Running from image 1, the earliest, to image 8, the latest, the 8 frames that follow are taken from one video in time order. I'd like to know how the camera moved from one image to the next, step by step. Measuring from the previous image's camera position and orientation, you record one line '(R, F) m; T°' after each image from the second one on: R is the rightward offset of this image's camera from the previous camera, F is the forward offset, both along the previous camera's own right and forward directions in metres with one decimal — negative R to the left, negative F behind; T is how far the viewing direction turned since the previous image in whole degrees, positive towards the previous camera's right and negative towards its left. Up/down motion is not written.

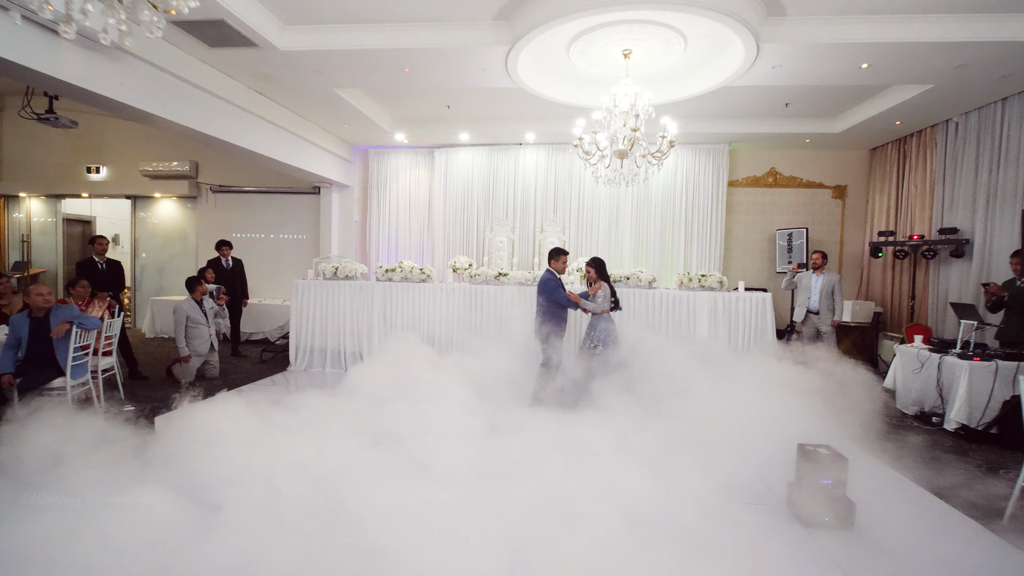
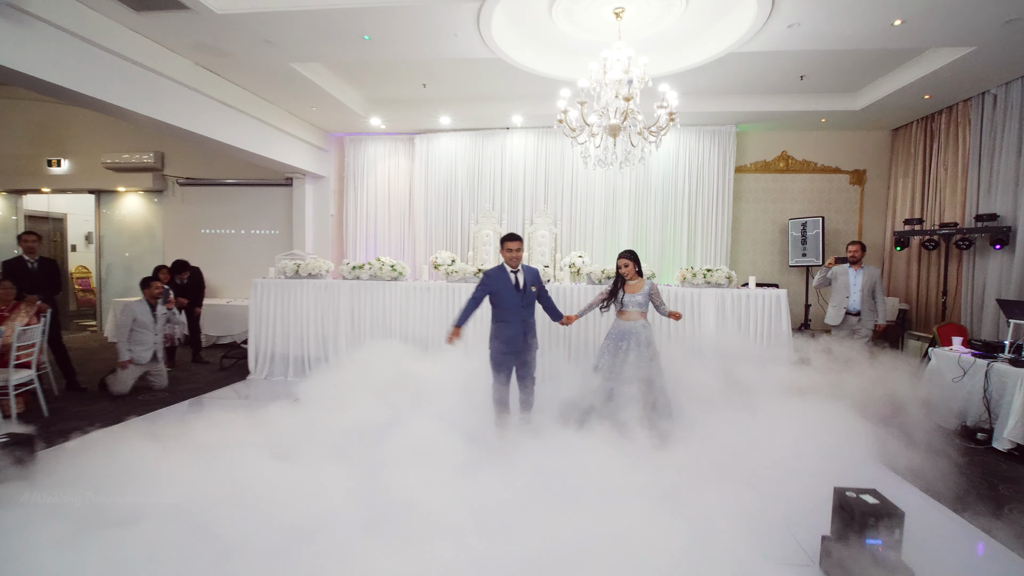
(+0.2, +0.6) m; 0°
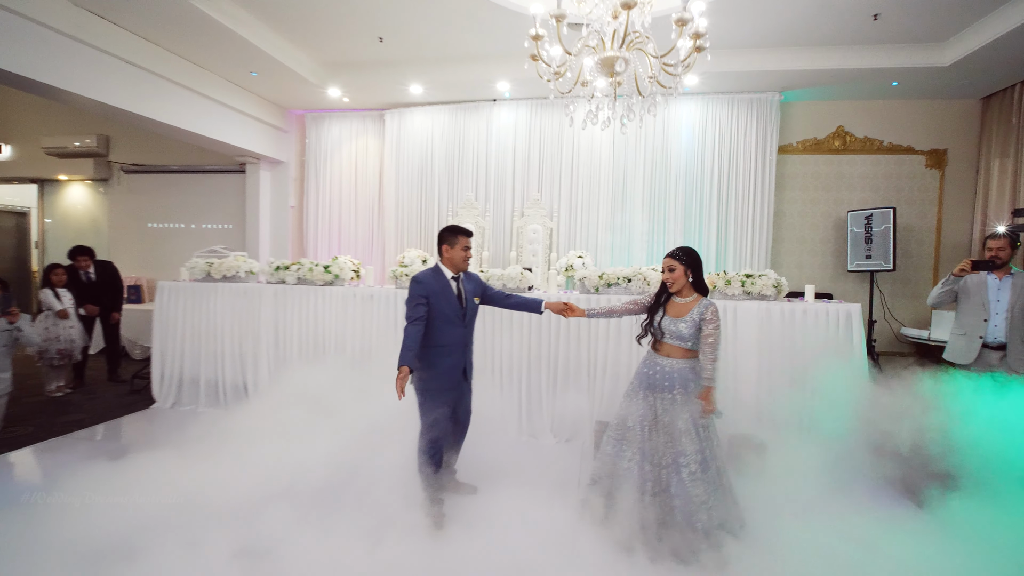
(+0.4, +1.3) m; -2°
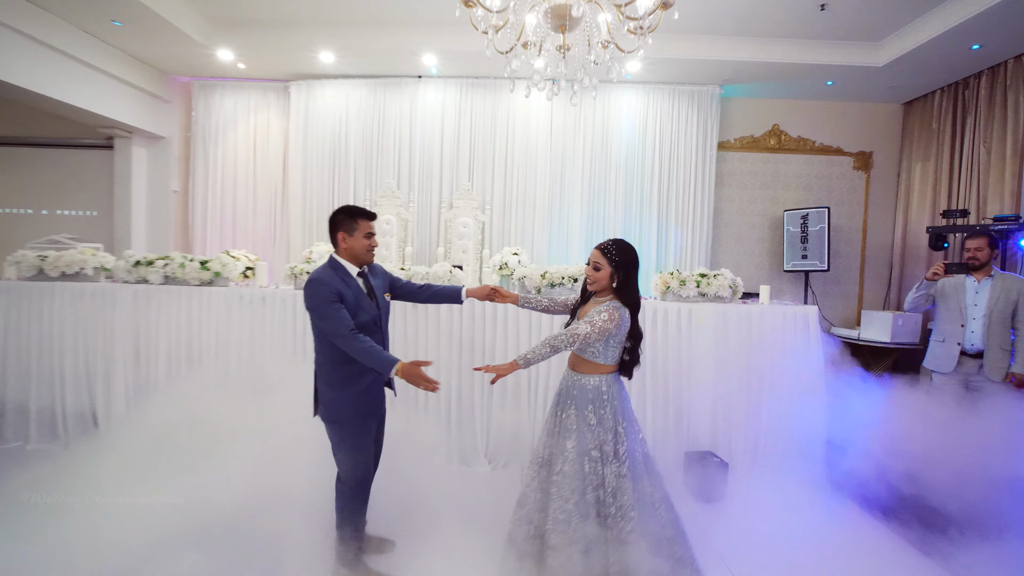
(0.0, +0.6) m; +8°
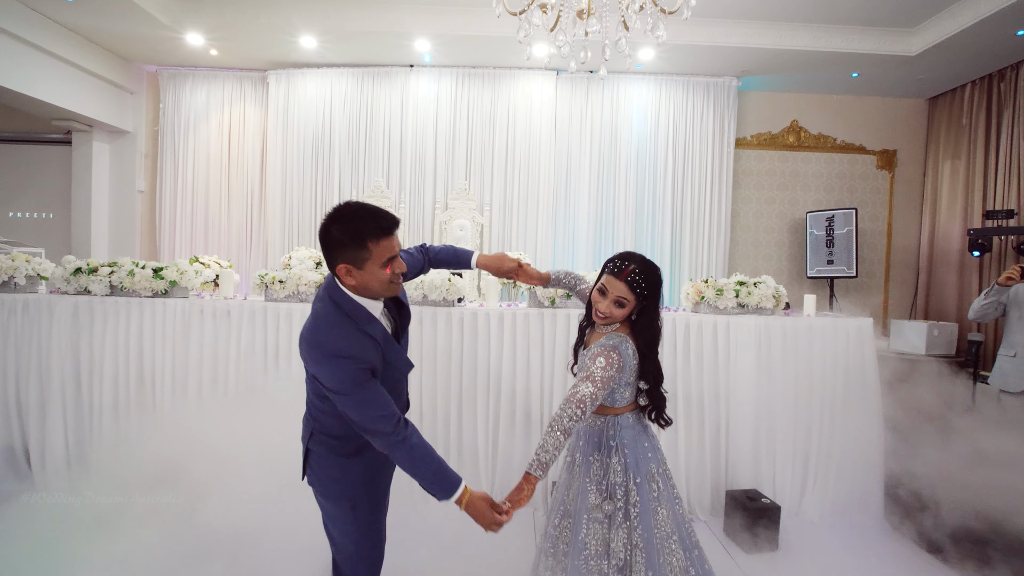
(-0.1, +0.4) m; +1°
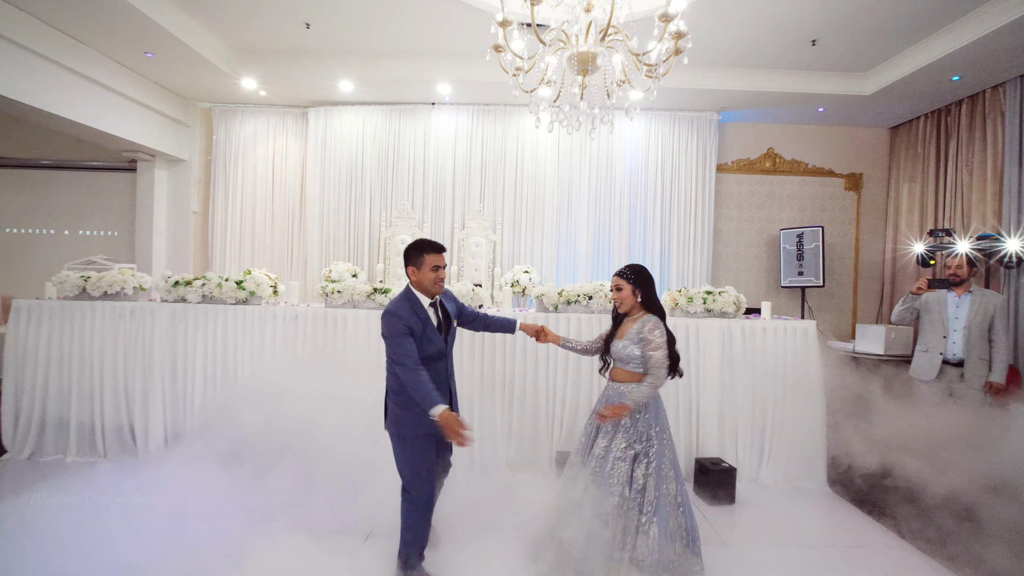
(0.0, -0.7) m; -1°
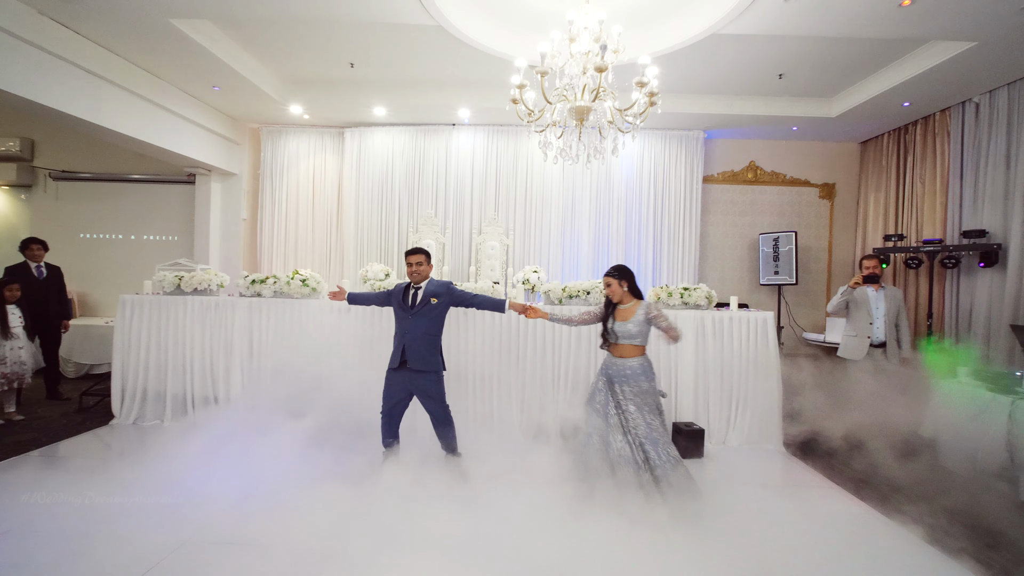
(0.0, -0.8) m; -1°
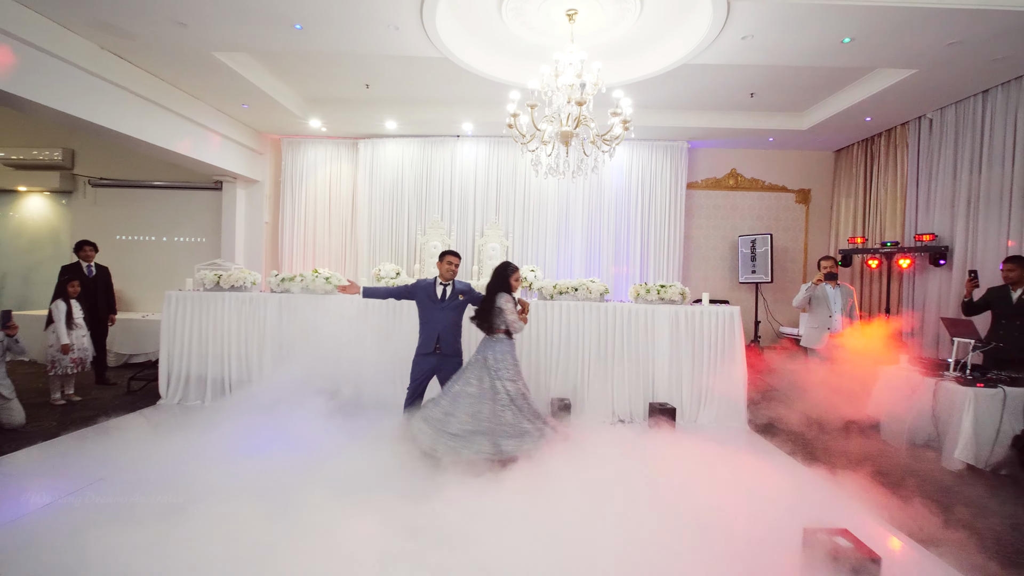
(+0.1, -0.6) m; -1°
